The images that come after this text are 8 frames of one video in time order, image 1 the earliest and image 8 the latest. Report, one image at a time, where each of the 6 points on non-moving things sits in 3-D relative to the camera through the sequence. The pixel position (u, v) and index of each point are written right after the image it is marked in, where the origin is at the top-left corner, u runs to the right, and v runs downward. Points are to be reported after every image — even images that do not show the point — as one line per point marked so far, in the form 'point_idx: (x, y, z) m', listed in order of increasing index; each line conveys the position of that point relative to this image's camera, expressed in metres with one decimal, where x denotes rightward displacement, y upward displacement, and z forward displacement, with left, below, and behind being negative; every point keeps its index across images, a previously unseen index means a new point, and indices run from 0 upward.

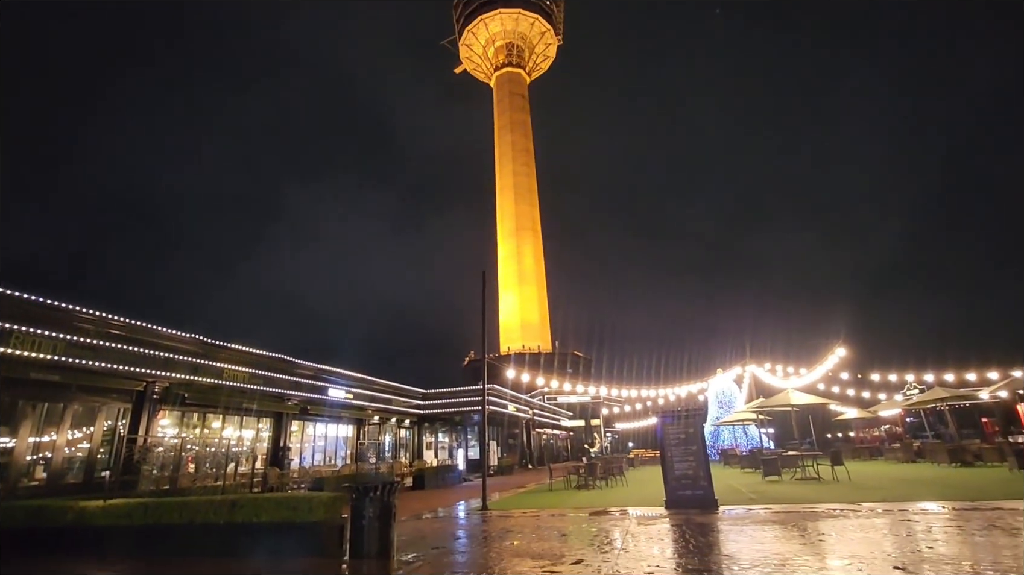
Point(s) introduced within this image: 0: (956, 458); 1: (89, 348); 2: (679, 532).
0: (+16.4, -6.3, +17.8) m
1: (-11.0, -1.6, +12.6) m
2: (+2.4, -3.5, +6.9) m
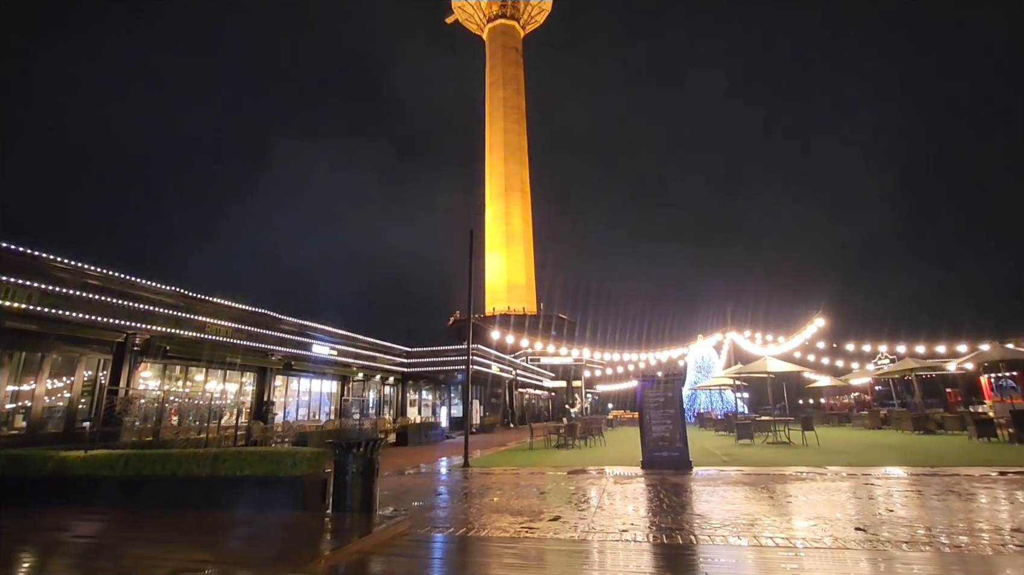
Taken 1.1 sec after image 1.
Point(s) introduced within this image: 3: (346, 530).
0: (+15.7, -5.3, +18.6) m
1: (-11.4, -0.3, +12.3) m
2: (+2.1, -3.0, +7.1) m
3: (-1.7, -2.5, +4.9) m
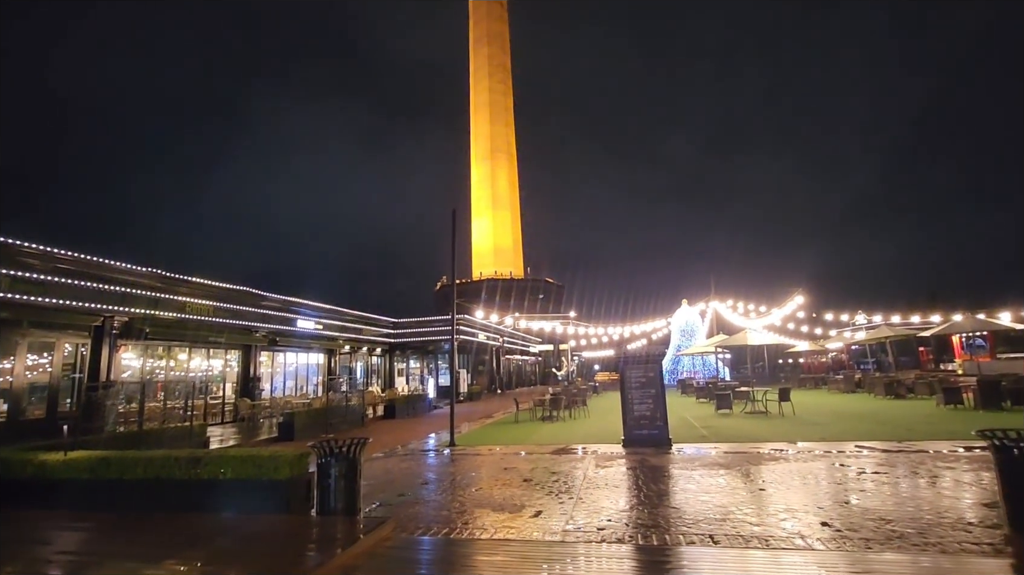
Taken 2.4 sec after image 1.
0: (+15.2, -4.2, +19.3) m
1: (-11.8, +0.1, +11.9) m
2: (+1.8, -2.9, +7.3) m
3: (-1.9, -2.6, +5.0) m
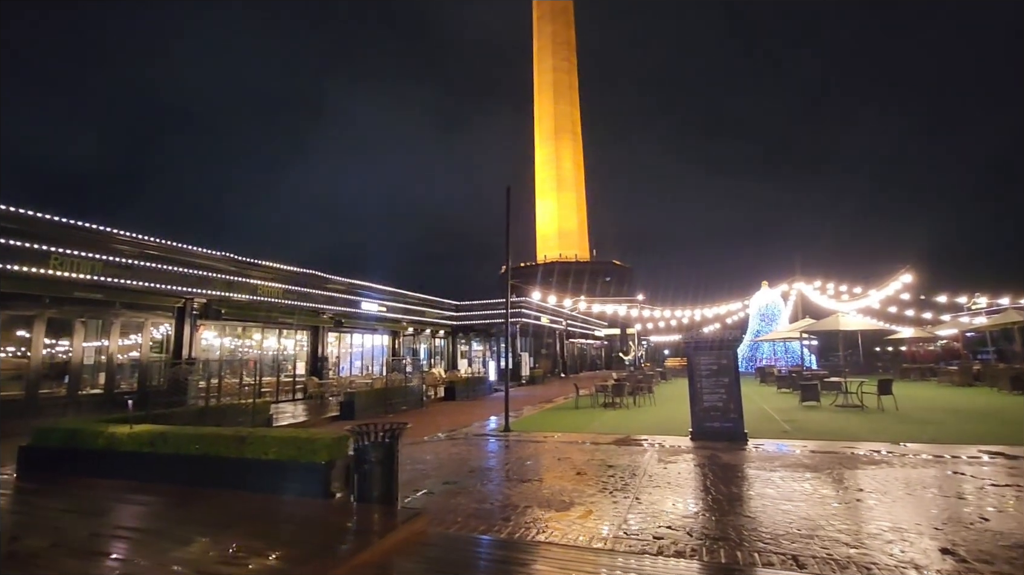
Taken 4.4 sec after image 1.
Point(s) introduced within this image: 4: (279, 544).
0: (+17.4, -3.4, +16.6) m
1: (-10.3, +0.5, +12.8) m
2: (+2.5, -2.6, +6.5) m
3: (-1.4, -2.4, +4.7) m
4: (-2.1, -2.4, +4.5) m
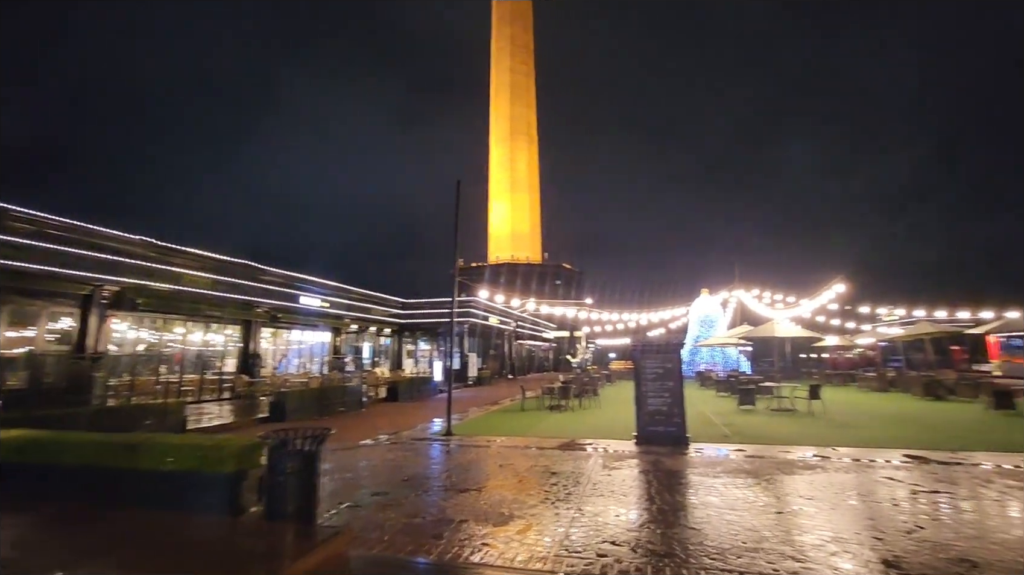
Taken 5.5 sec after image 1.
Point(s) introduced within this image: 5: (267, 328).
0: (+15.5, -3.9, +17.9) m
1: (-11.6, +0.9, +11.3) m
2: (+1.7, -2.6, +6.3) m
3: (-2.0, -2.3, +4.1) m
4: (-2.7, -2.2, +3.8) m
5: (-9.9, -1.6, +19.6) m
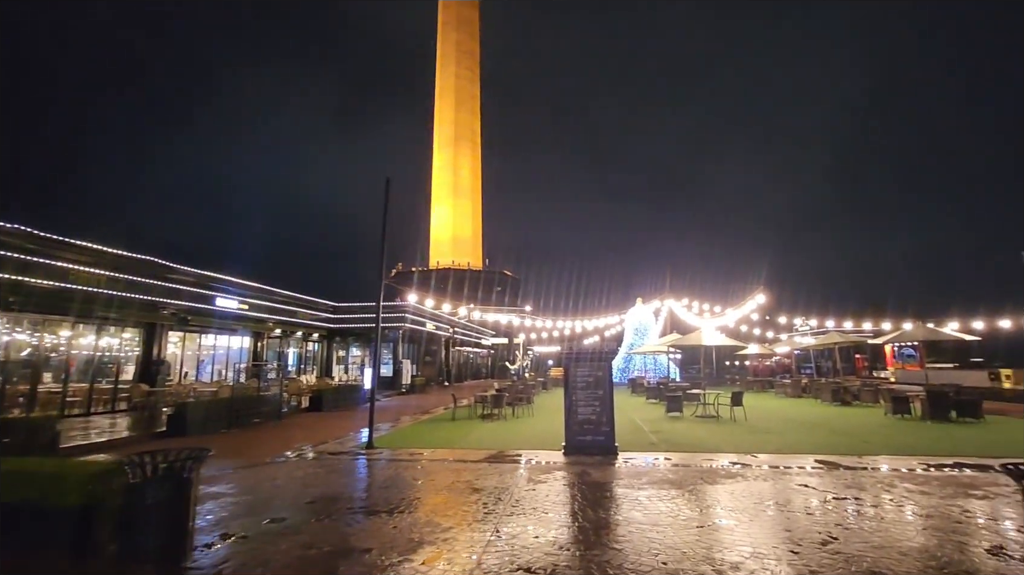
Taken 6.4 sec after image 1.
0: (+12.9, -4.4, +19.2) m
1: (-13.0, +1.0, +9.4) m
2: (+0.7, -2.7, +6.1) m
3: (-2.8, -2.2, +3.4) m
4: (-3.4, -2.2, +3.0) m
5: (-12.5, -1.6, +17.8) m
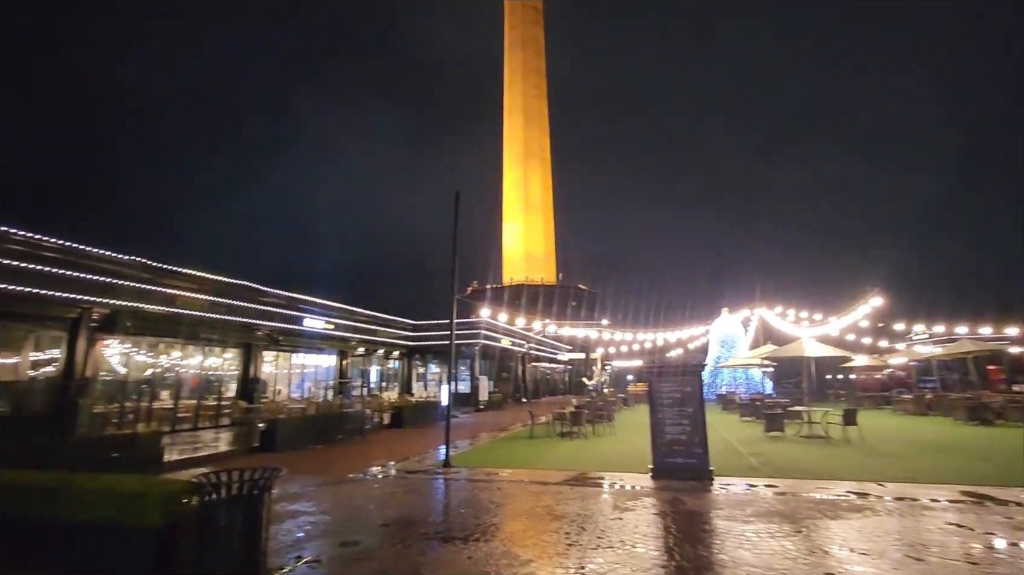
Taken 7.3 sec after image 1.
0: (+15.8, -4.4, +16.4) m
1: (-11.5, +0.4, +10.9) m
2: (+1.7, -2.7, +5.4) m
3: (-2.2, -2.4, +3.3) m
4: (-2.9, -2.3, +3.0) m
5: (-9.6, -2.5, +19.0) m
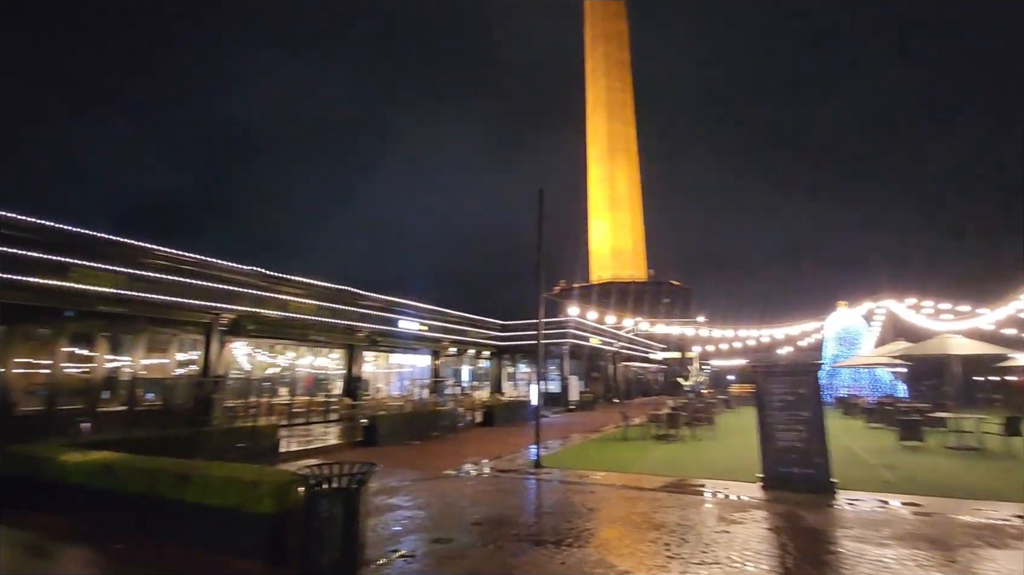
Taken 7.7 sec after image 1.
0: (+18.5, -3.8, +13.1) m
1: (-9.4, +0.1, +12.6) m
2: (+2.6, -2.6, +4.8) m
3: (-1.5, -2.4, +3.5) m
4: (-2.3, -2.3, +3.3) m
5: (-6.0, -2.7, +20.2) m
